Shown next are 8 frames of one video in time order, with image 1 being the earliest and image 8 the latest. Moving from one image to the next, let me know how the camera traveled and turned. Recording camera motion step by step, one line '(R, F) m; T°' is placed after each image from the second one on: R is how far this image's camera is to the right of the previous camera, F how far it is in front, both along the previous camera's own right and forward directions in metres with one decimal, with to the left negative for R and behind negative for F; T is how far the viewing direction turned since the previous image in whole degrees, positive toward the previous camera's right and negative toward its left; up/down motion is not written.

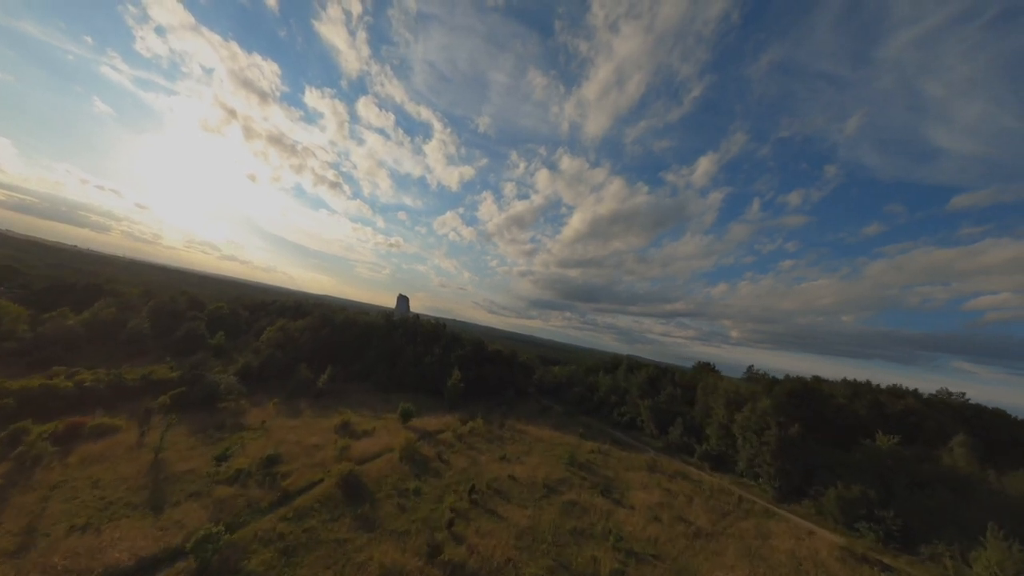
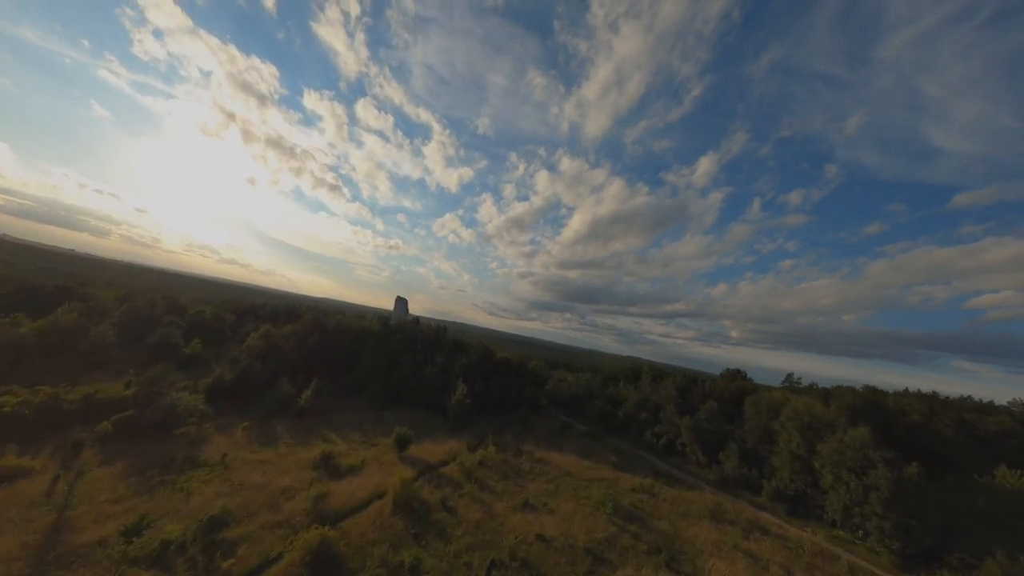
(-1.6, +5.8) m; 0°
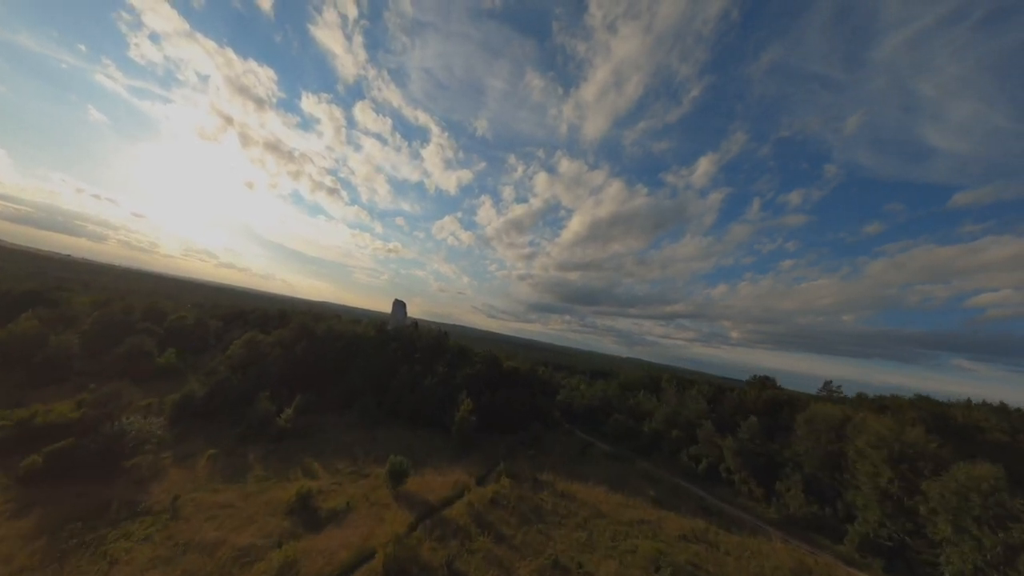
(-1.2, +4.6) m; 0°
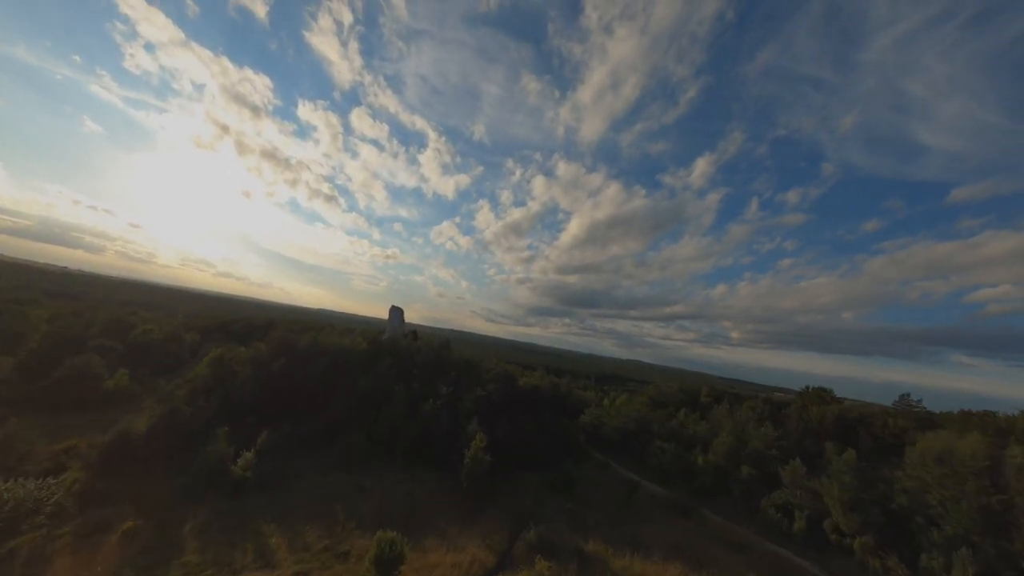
(-1.8, +6.8) m; 0°
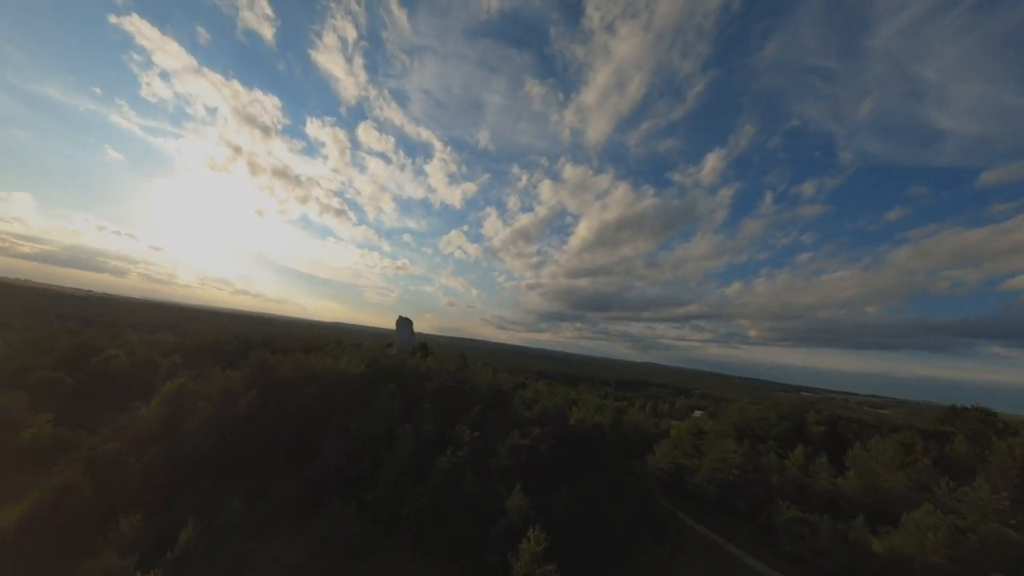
(-2.7, +10.0) m; -2°
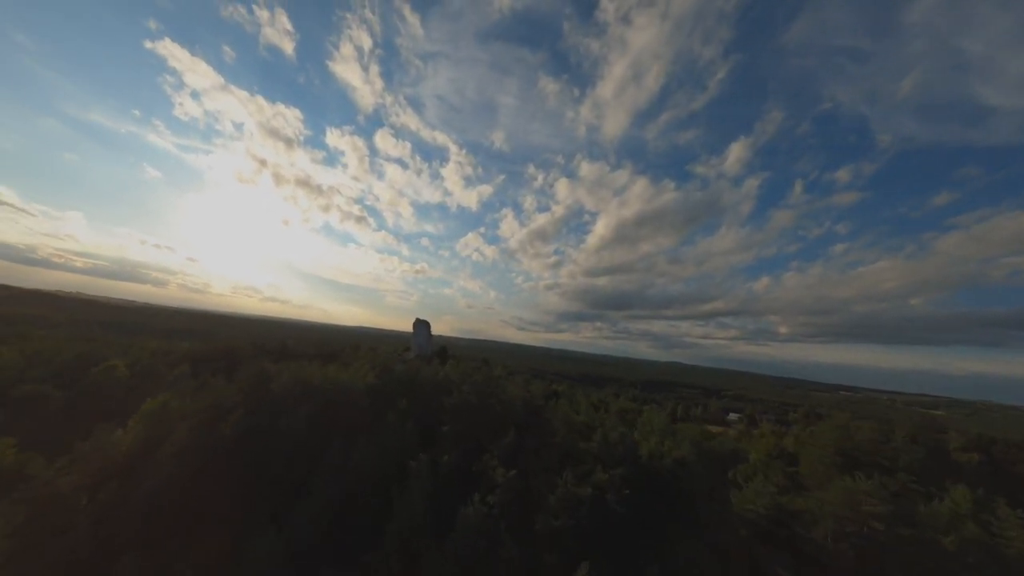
(-1.5, +6.3) m; -3°
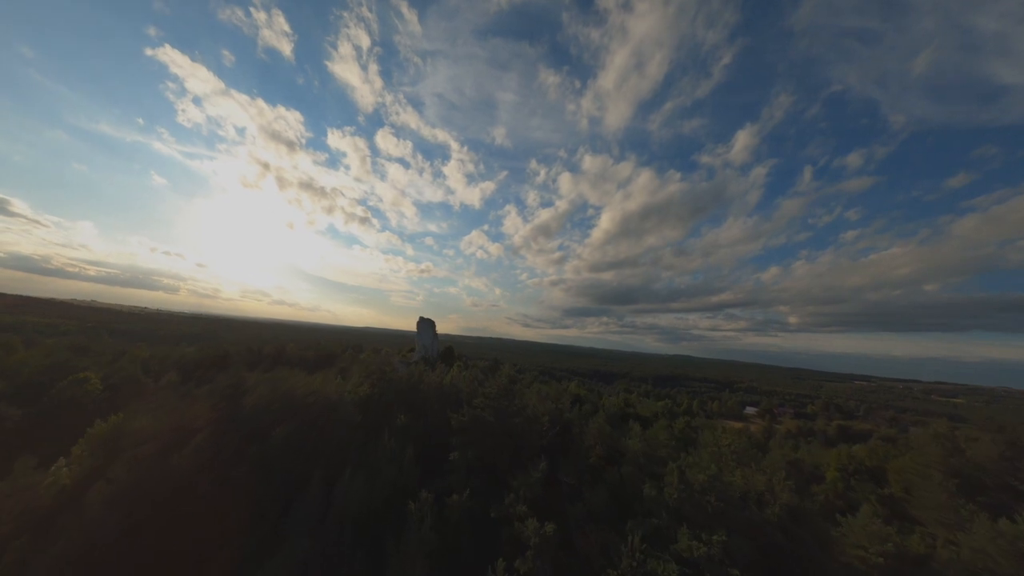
(-1.0, +5.2) m; -1°
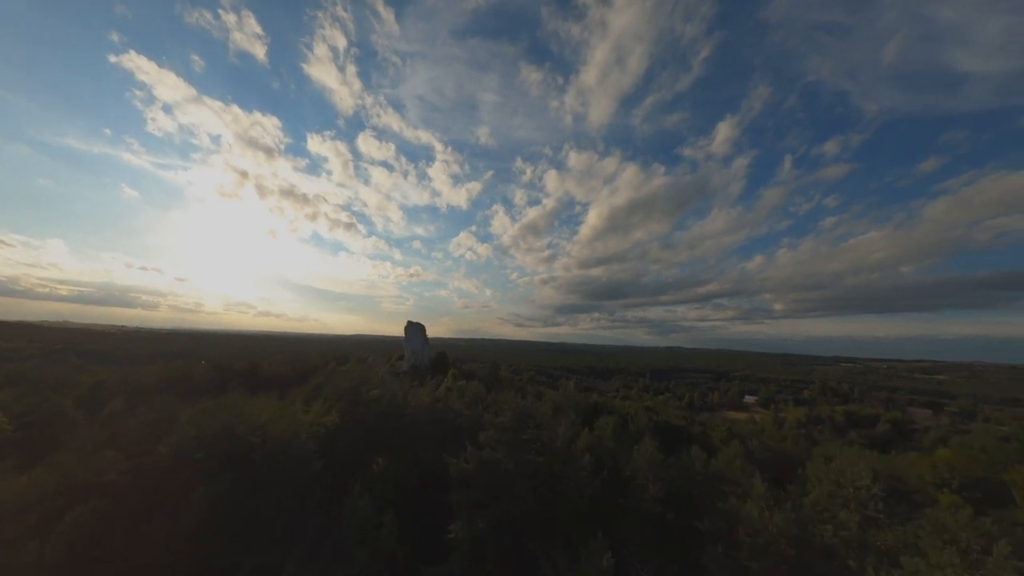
(-1.2, +6.2) m; +2°
